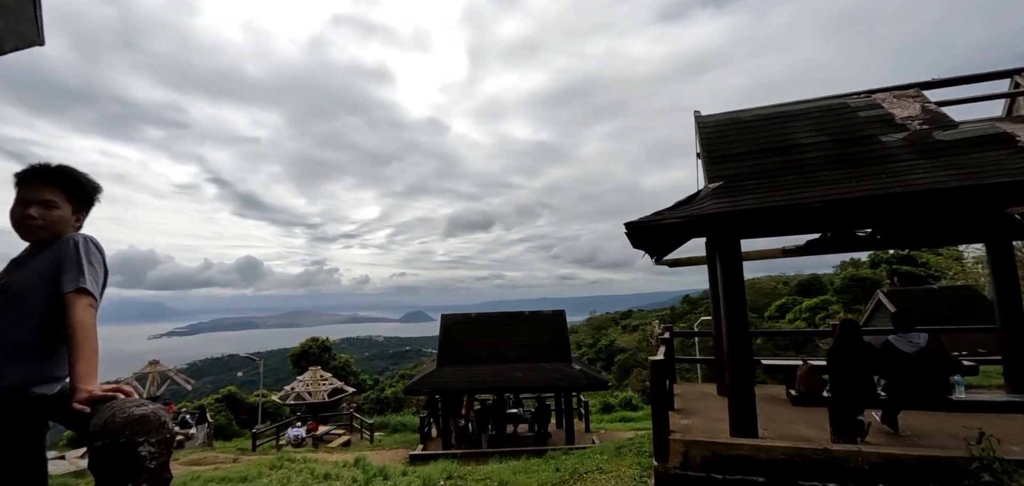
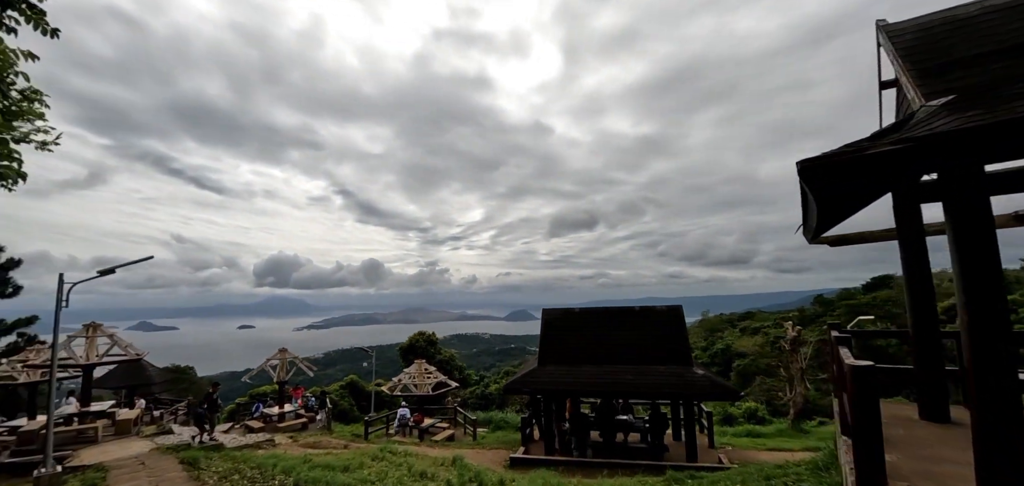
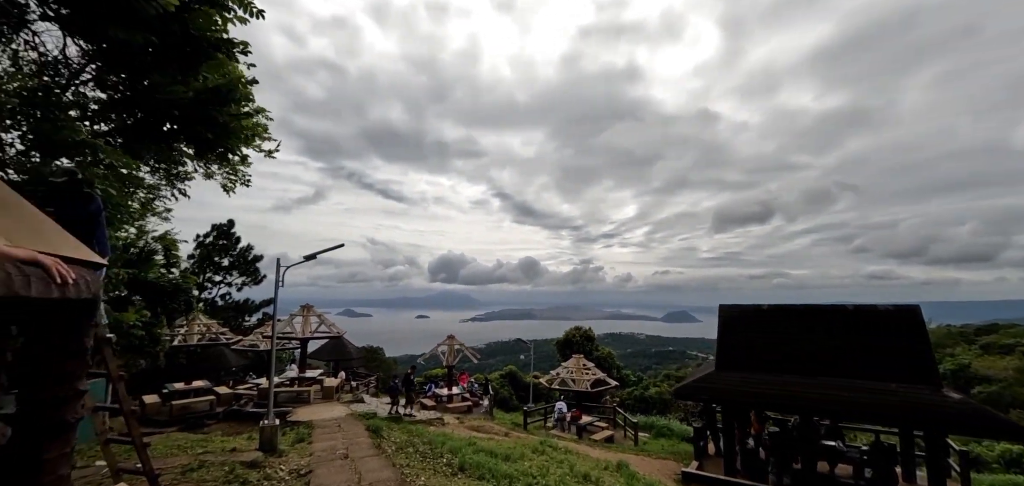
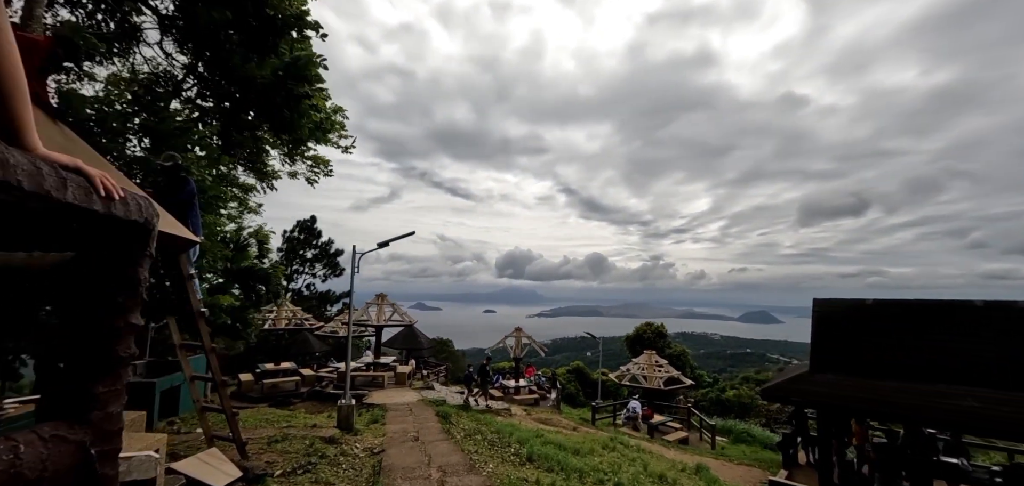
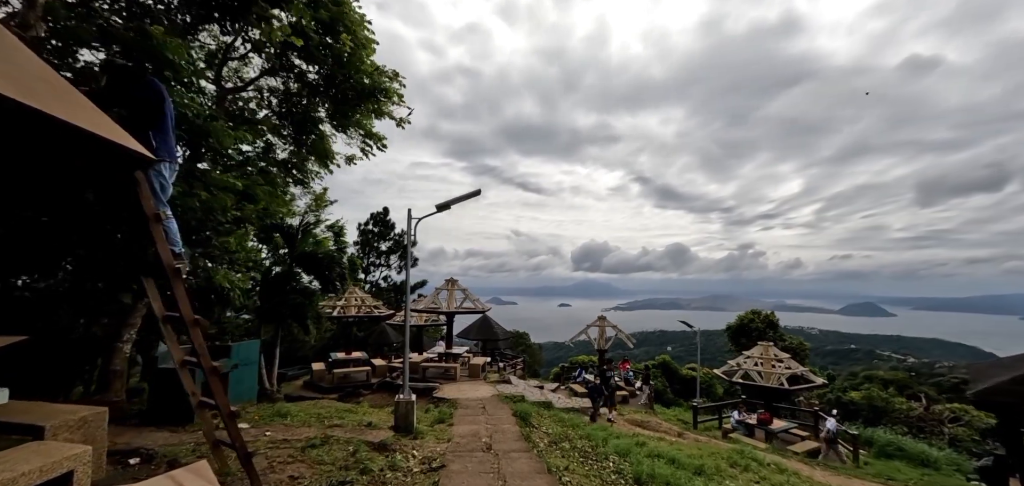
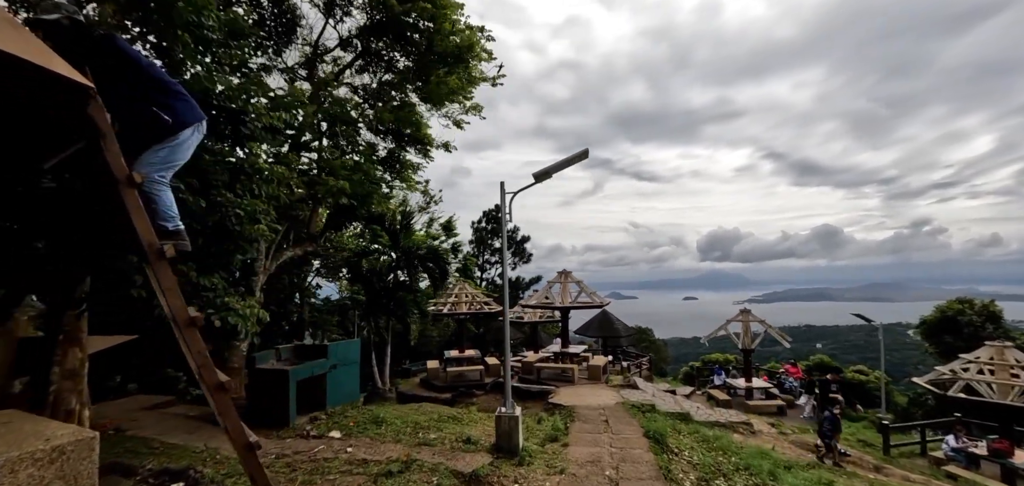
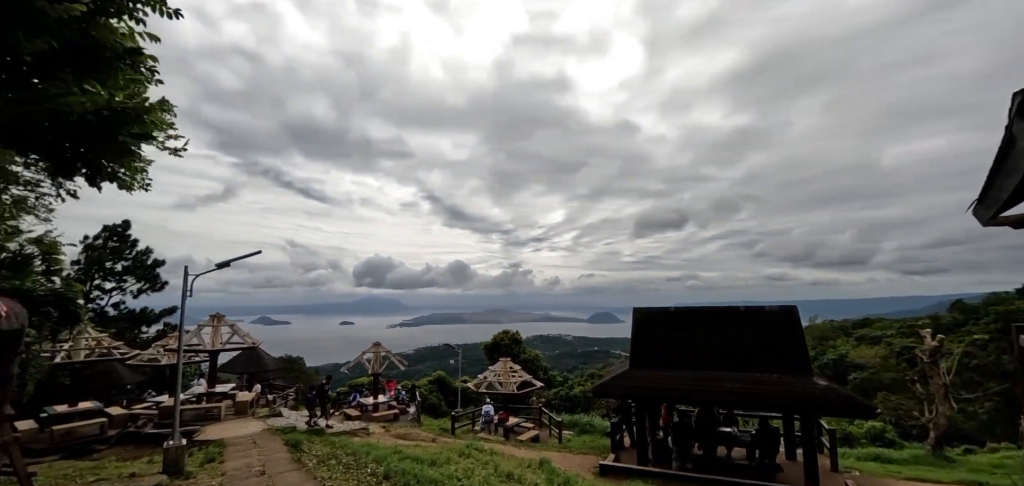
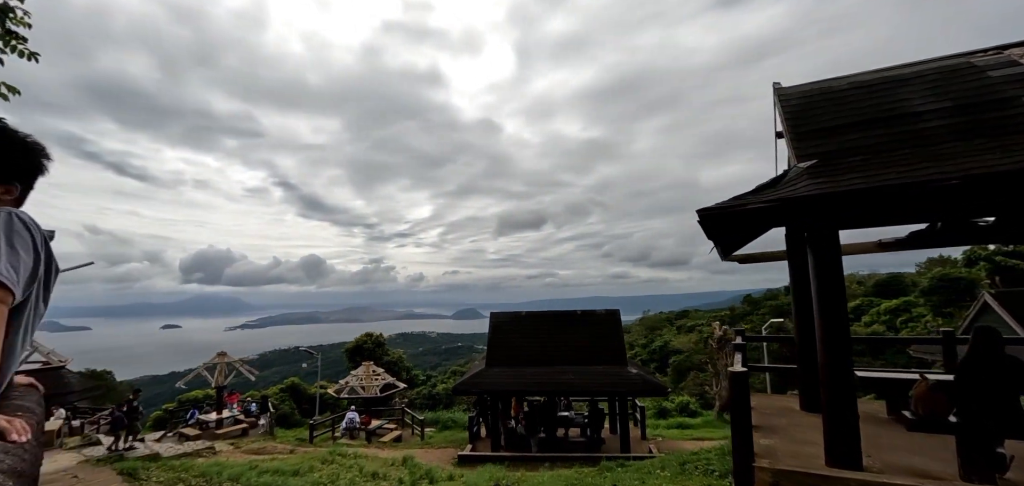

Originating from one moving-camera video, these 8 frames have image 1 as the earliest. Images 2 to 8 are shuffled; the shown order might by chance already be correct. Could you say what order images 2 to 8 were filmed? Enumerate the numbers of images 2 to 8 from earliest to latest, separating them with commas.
8, 2, 7, 3, 4, 5, 6
